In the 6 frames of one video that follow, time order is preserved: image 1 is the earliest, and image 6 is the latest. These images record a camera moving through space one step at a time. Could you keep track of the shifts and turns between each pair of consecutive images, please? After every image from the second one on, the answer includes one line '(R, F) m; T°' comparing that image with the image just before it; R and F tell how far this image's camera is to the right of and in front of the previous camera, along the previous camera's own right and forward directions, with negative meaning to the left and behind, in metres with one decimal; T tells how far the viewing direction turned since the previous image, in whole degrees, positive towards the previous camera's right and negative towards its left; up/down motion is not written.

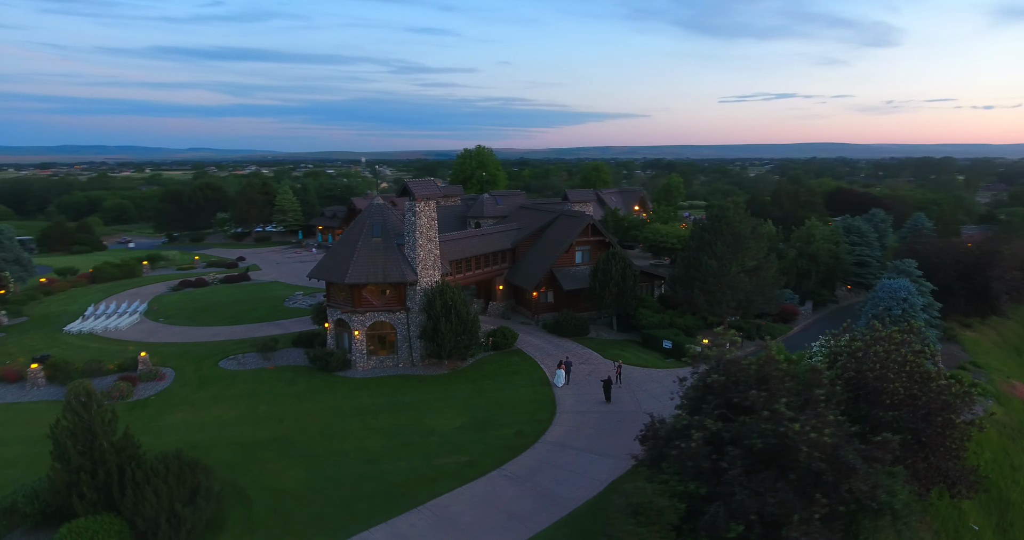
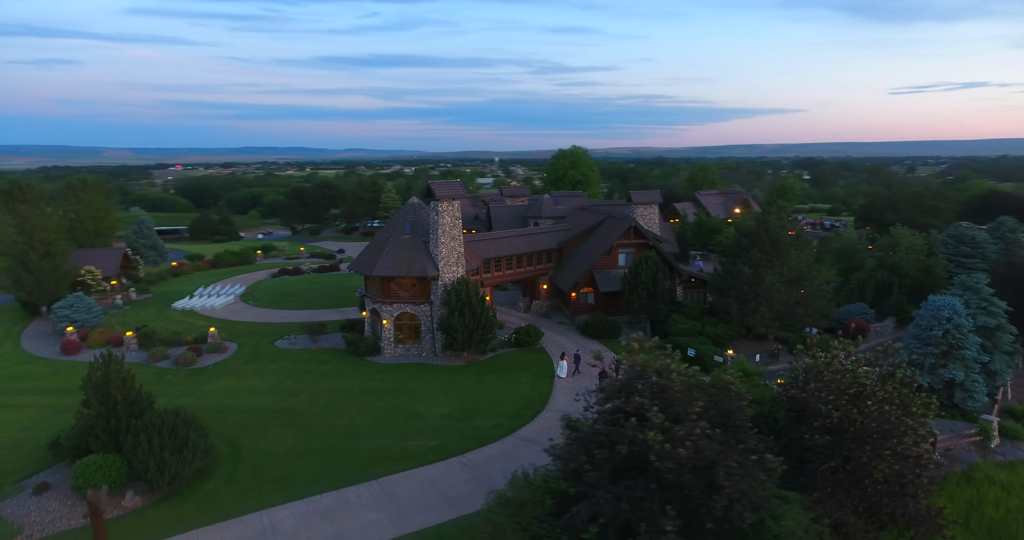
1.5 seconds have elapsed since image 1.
(+5.5, -0.3) m; -13°
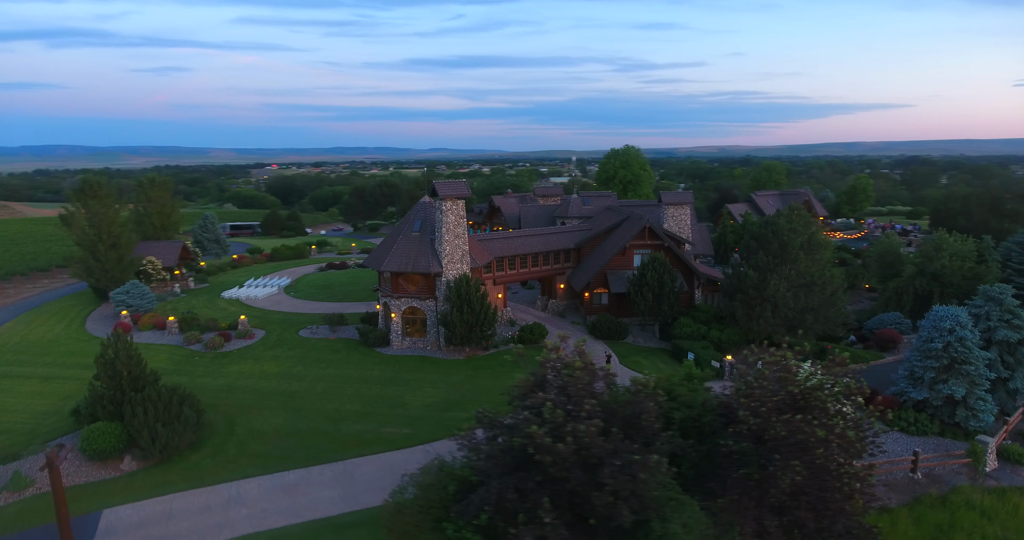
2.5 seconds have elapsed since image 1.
(+3.9, -0.4) m; -8°
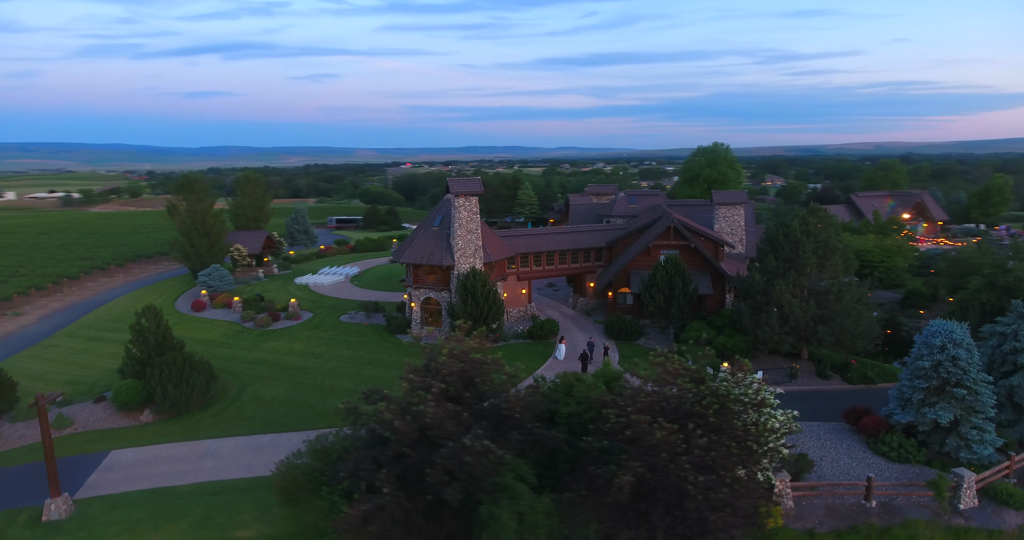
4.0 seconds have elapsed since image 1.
(+6.1, -0.2) m; -12°
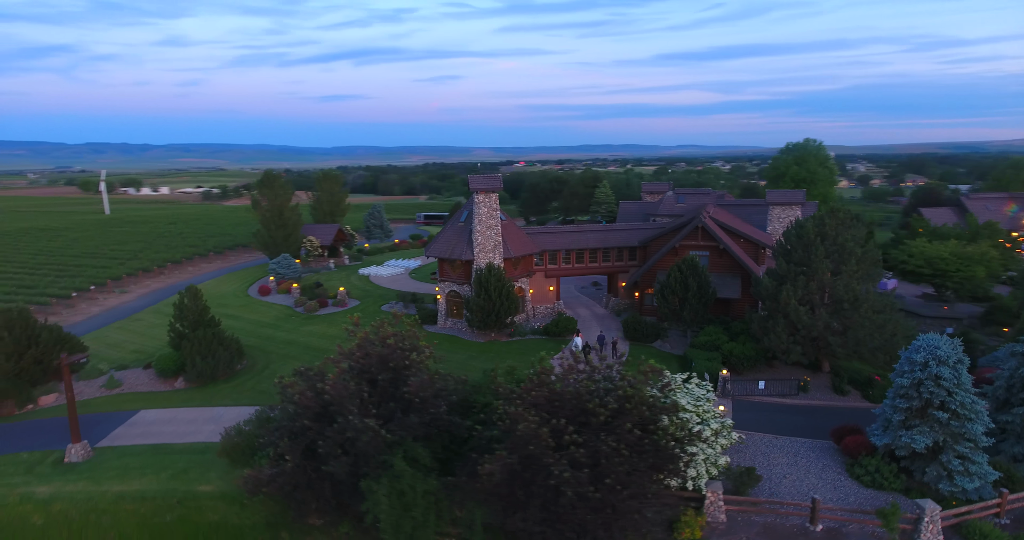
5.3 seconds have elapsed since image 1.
(+5.2, 0.0) m; -11°
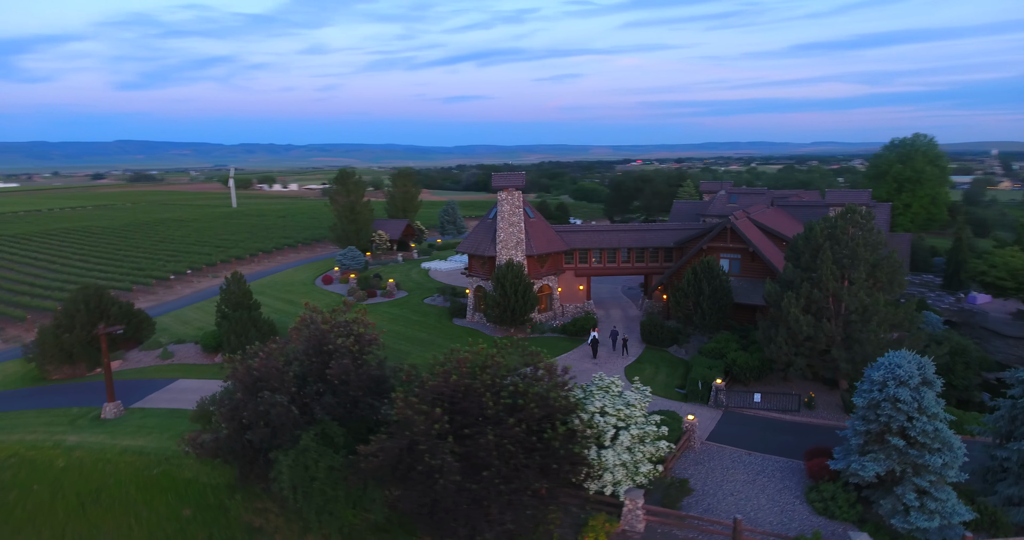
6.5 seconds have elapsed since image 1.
(+5.3, +0.2) m; -11°
